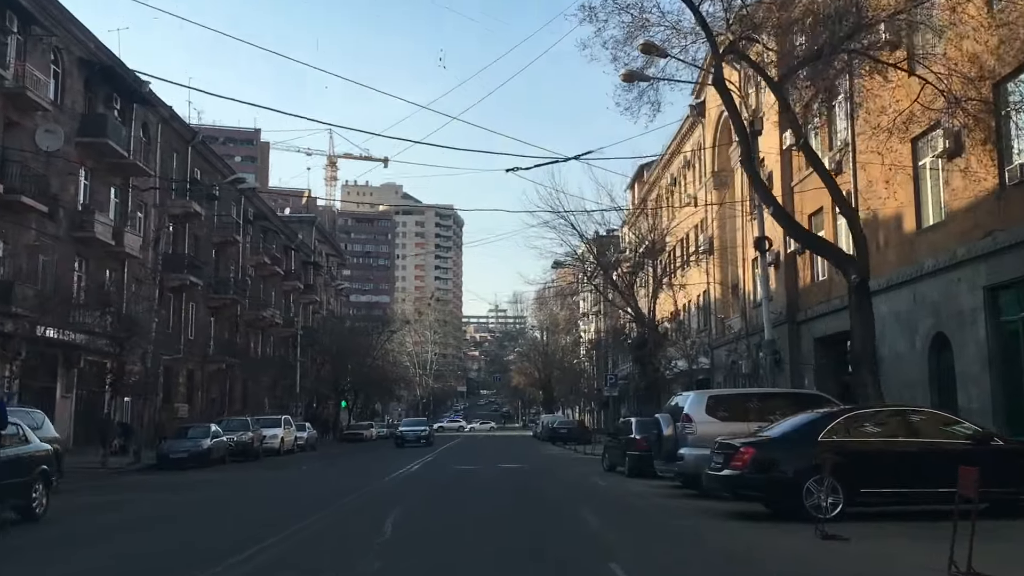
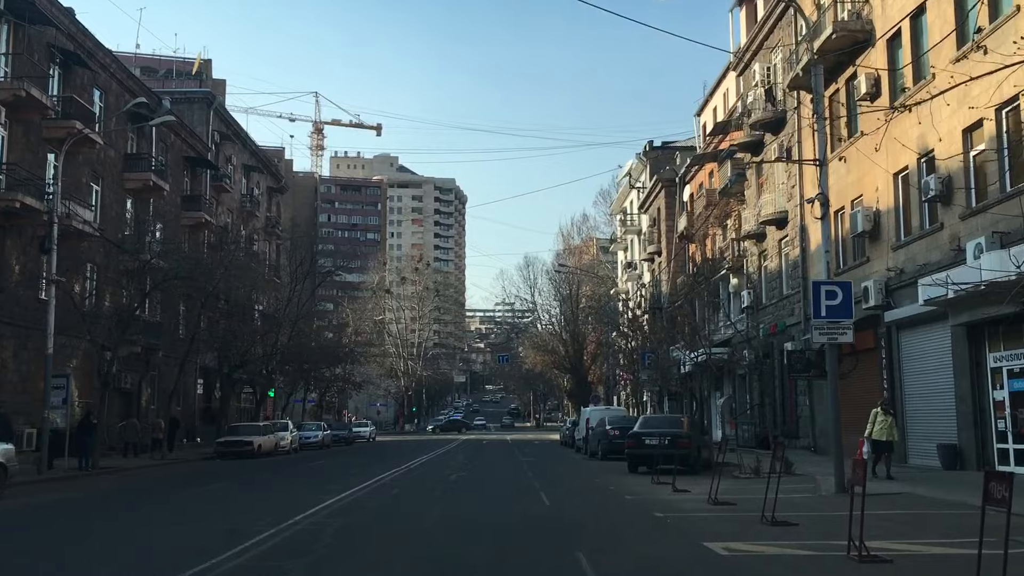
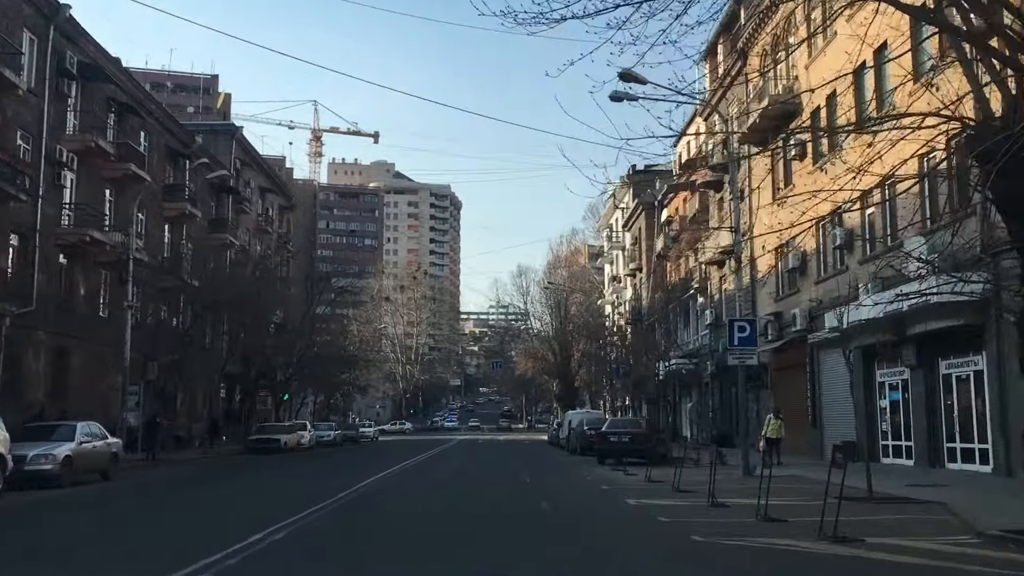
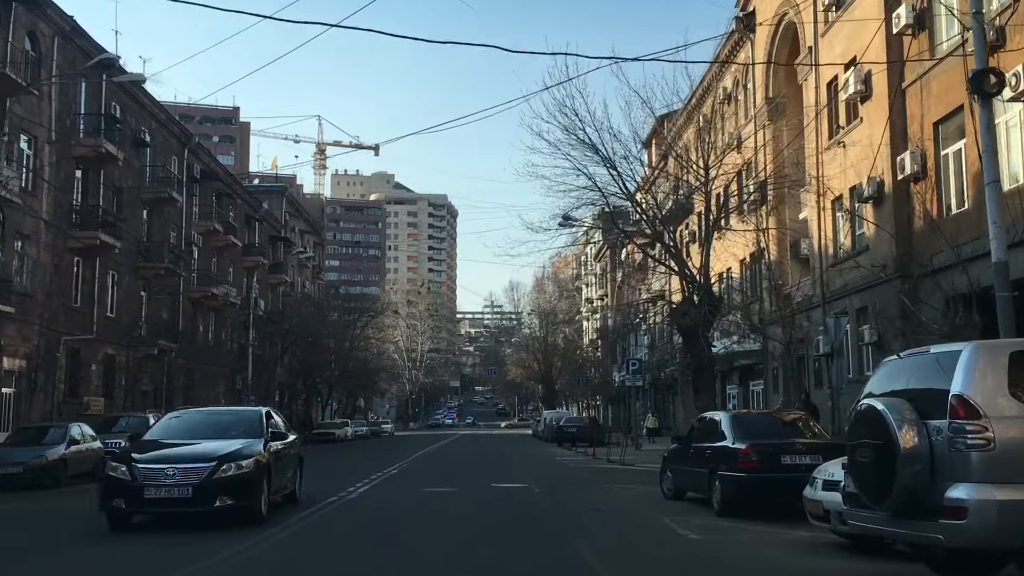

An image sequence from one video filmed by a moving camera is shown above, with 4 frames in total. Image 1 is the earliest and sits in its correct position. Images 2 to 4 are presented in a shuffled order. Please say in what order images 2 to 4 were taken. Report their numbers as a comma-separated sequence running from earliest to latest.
4, 3, 2
